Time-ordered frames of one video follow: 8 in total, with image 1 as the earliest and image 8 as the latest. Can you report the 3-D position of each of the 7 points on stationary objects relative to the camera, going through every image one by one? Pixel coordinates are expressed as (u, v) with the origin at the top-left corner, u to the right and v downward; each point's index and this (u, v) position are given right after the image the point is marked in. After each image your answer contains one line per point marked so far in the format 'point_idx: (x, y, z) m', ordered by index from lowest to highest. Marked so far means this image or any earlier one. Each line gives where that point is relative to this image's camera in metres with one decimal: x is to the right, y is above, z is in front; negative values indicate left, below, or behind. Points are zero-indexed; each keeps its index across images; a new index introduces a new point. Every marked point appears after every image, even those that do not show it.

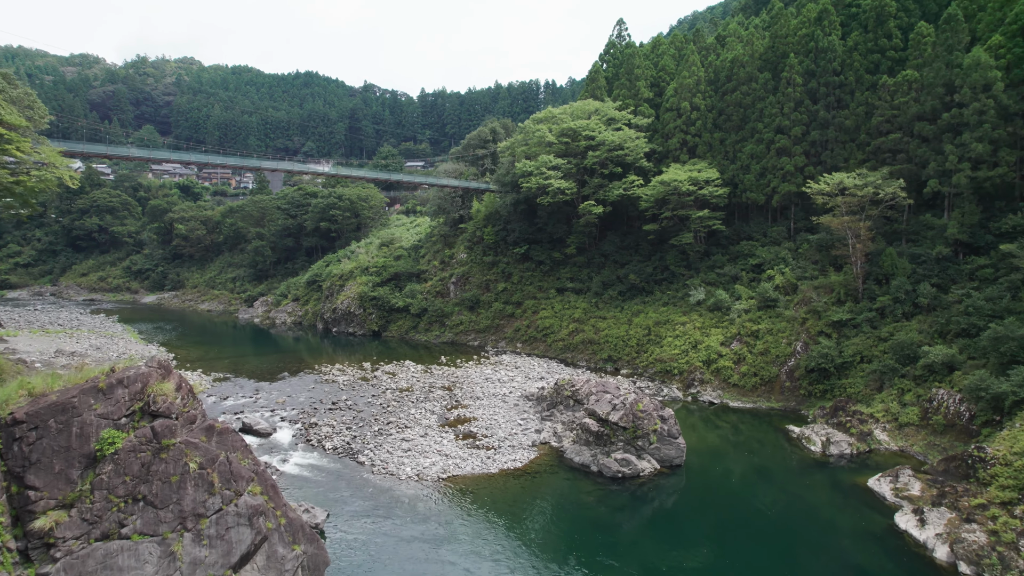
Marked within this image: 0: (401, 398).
0: (-3.0, -3.0, +18.7) m
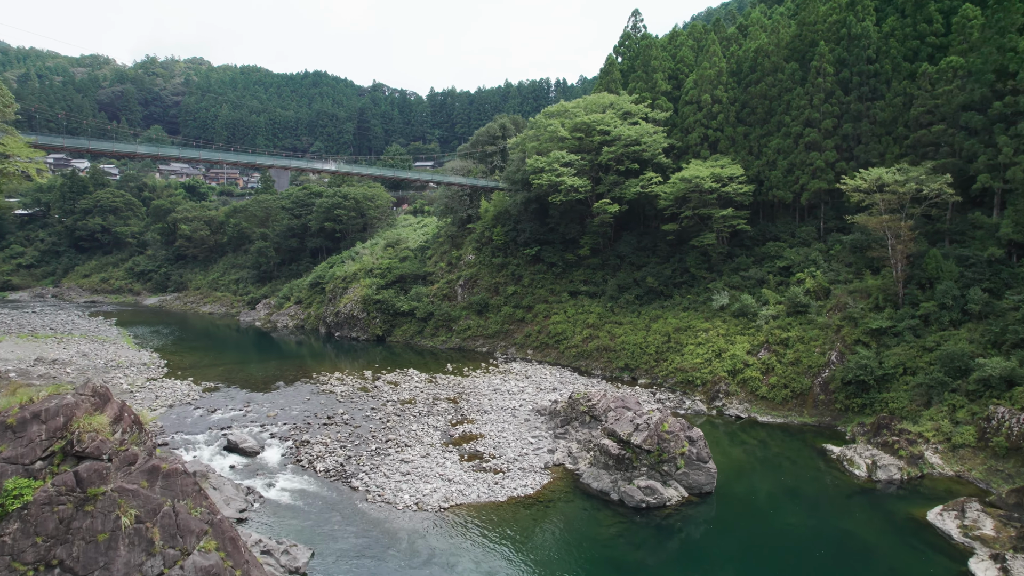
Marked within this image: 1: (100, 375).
0: (-2.7, -3.1, +17.3) m
1: (-11.8, -2.5, +19.9) m
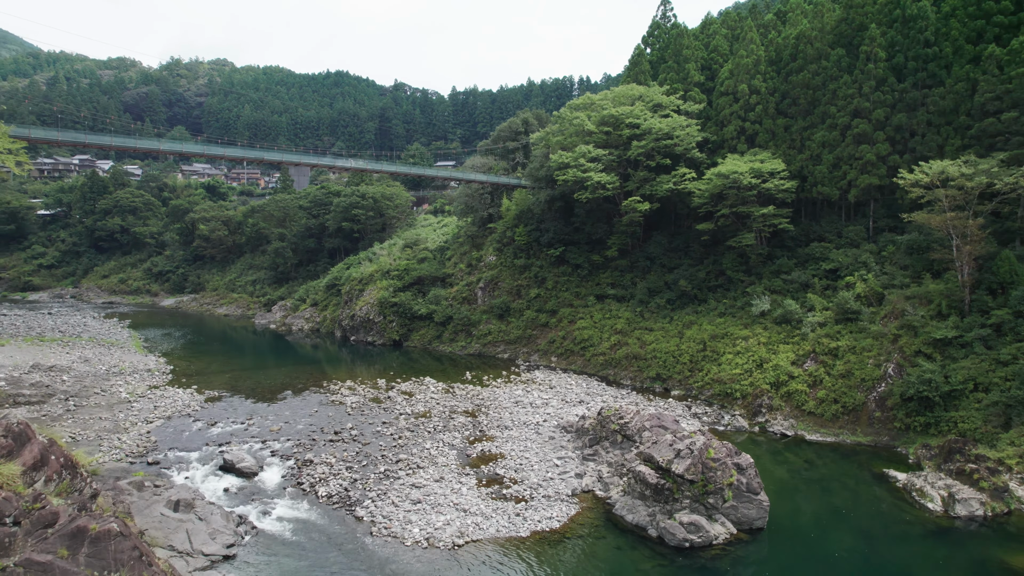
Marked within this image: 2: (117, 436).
0: (-2.2, -3.2, +15.9) m
1: (-11.2, -2.6, +18.8) m
2: (-8.3, -3.1, +14.6) m
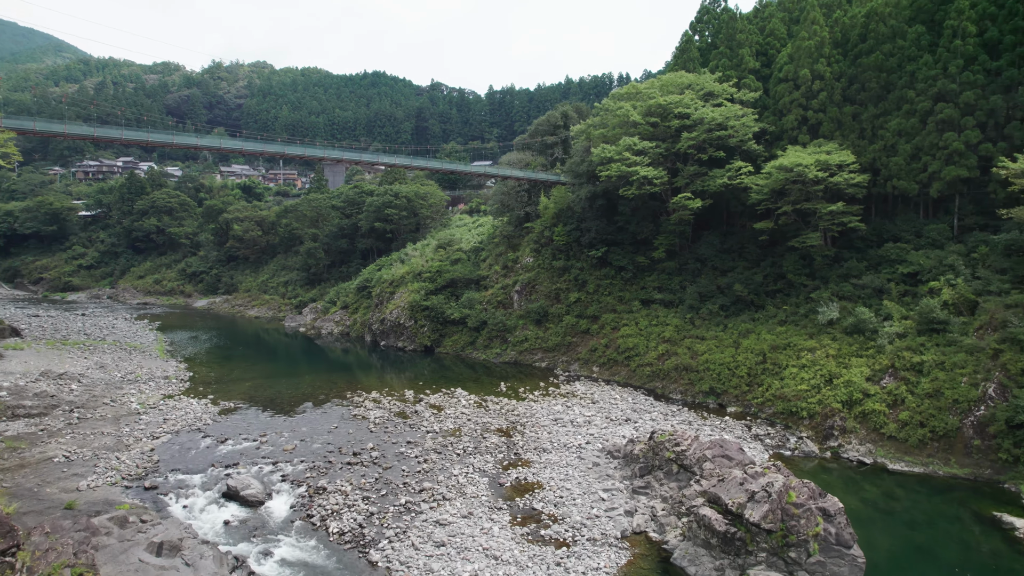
0: (-1.4, -3.3, +14.3) m
1: (-10.2, -2.7, +17.7) m
2: (-7.6, -3.2, +13.3) m
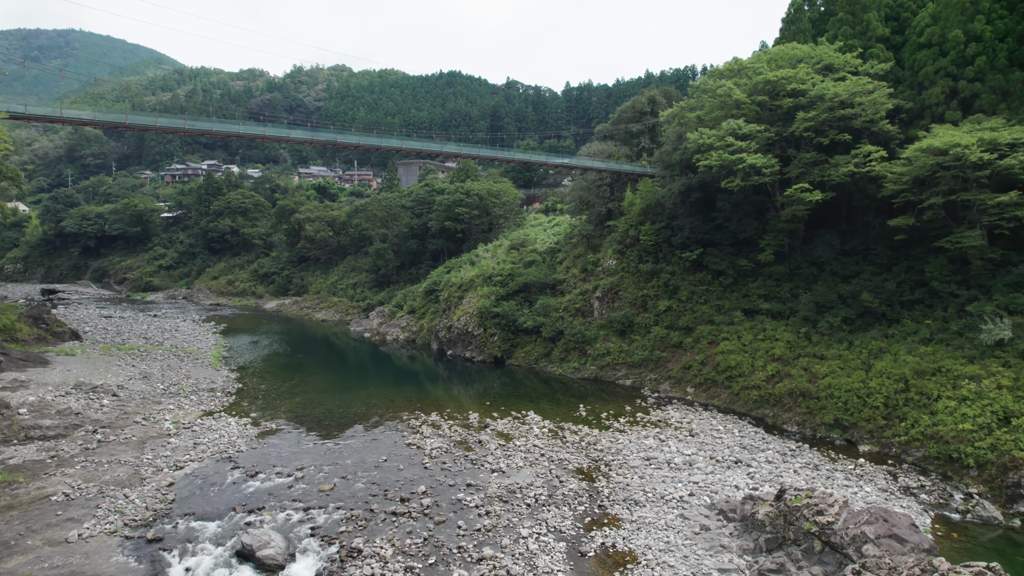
0: (0.0, -3.4, +11.6) m
1: (-8.4, -2.8, +15.9) m
2: (-6.3, -3.3, +11.3) m
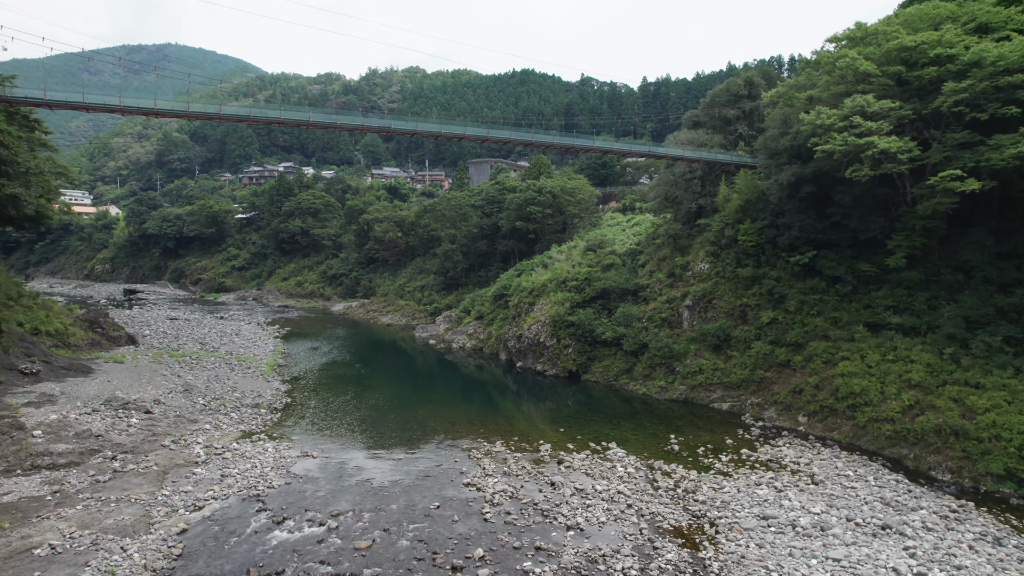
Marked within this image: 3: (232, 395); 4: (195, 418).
0: (+1.0, -3.6, +9.0) m
1: (-6.9, -2.9, +14.2) m
2: (-5.2, -3.4, +9.4) m
3: (-7.2, -2.7, +18.1) m
4: (-7.0, -2.9, +15.5) m
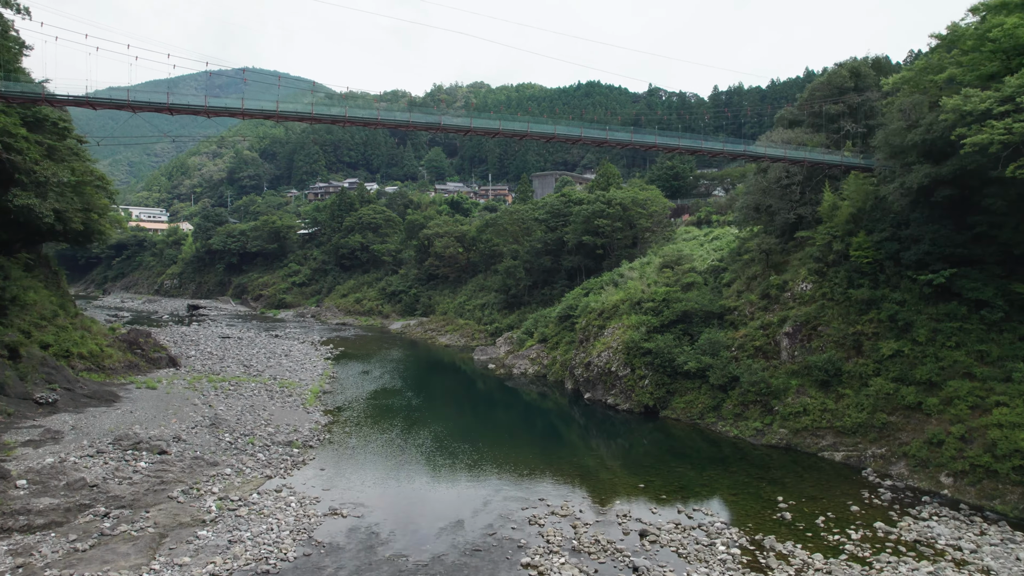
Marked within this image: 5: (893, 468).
0: (+1.7, -3.9, +6.3) m
1: (-5.7, -3.3, +12.2) m
2: (-4.5, -3.7, +7.2) m
3: (-5.7, -3.2, +16.1) m
4: (-5.7, -3.3, +13.5) m
5: (+7.4, -3.5, +13.6) m
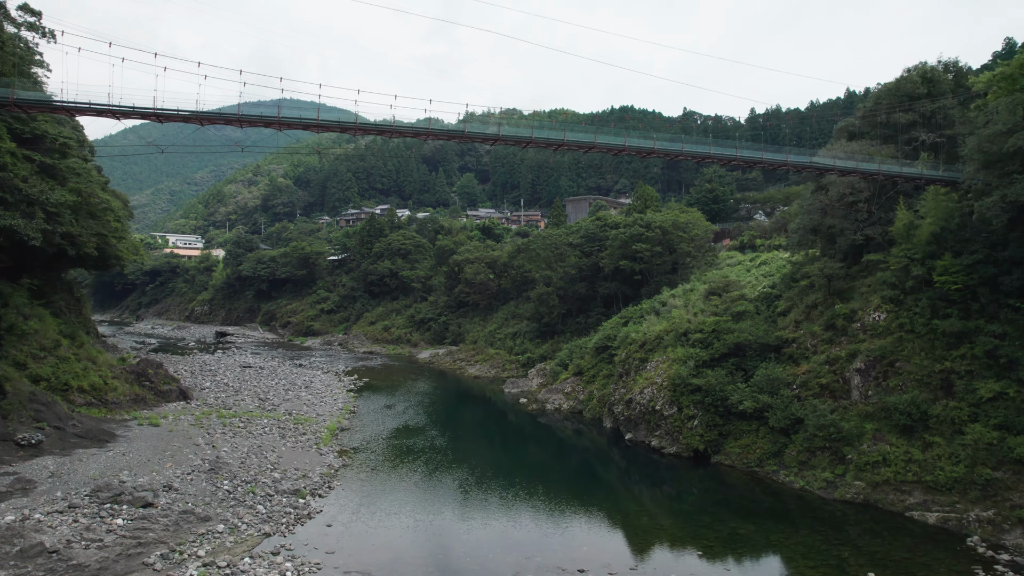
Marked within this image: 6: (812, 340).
0: (+1.9, -4.2, +4.3) m
1: (-5.2, -3.8, +10.5) m
2: (-4.2, -4.0, +5.5) m
3: (-5.0, -3.8, +14.4) m
4: (-5.2, -3.8, +11.8) m
5: (+8.0, -4.0, +11.3) m
6: (+7.5, -1.3, +17.5) m
